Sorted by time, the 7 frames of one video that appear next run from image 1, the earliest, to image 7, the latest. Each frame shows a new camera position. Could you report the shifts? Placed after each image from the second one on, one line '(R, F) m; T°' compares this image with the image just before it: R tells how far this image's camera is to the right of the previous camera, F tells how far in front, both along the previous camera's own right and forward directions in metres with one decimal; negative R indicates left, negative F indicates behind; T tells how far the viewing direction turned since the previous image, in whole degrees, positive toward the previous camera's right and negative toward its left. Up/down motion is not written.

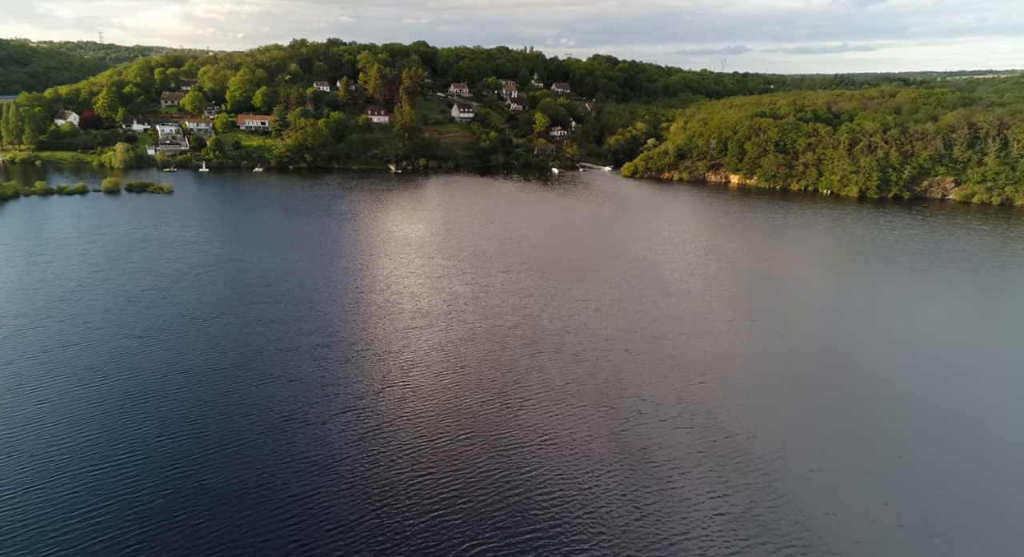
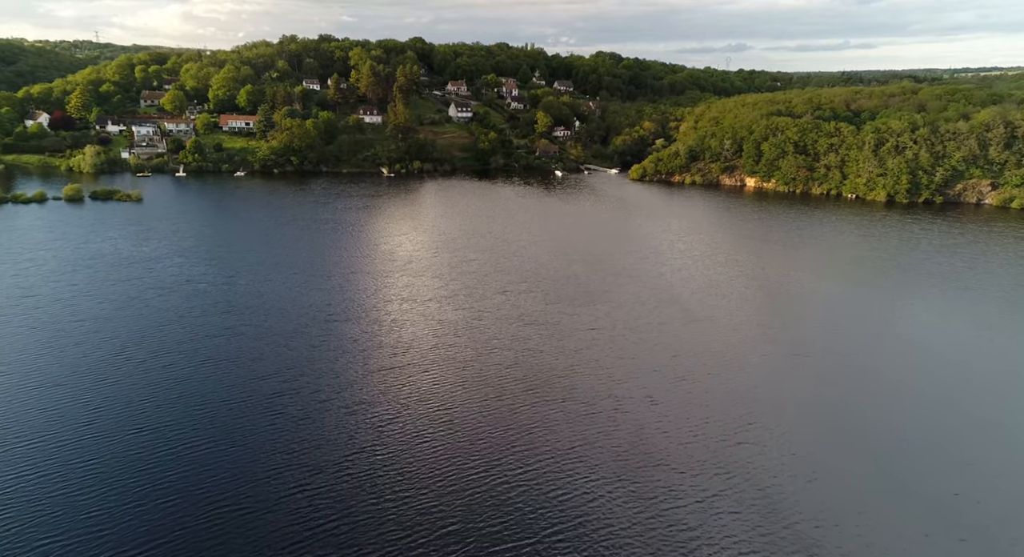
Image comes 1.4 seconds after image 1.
(+0.1, +5.5) m; 0°
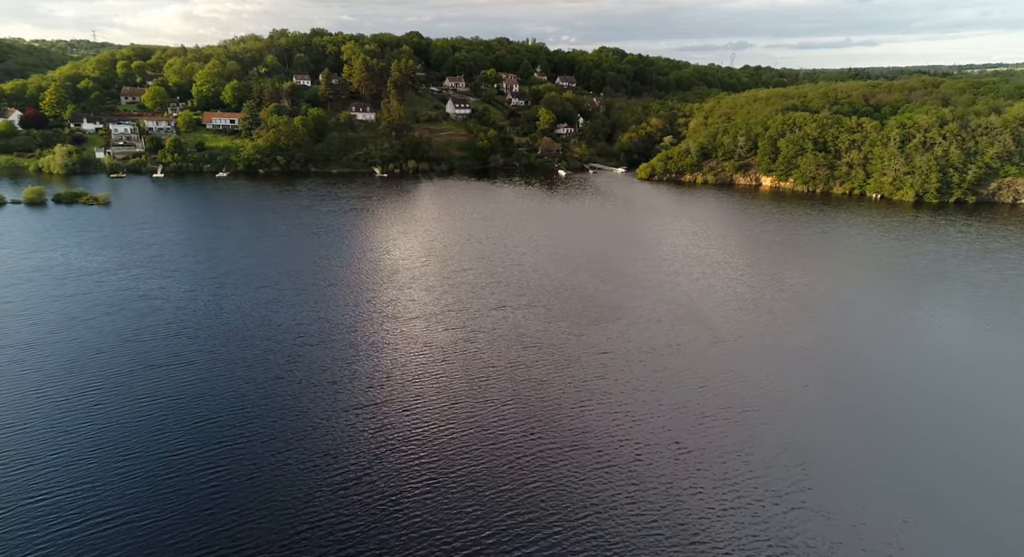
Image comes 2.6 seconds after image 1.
(+0.1, +4.8) m; 0°
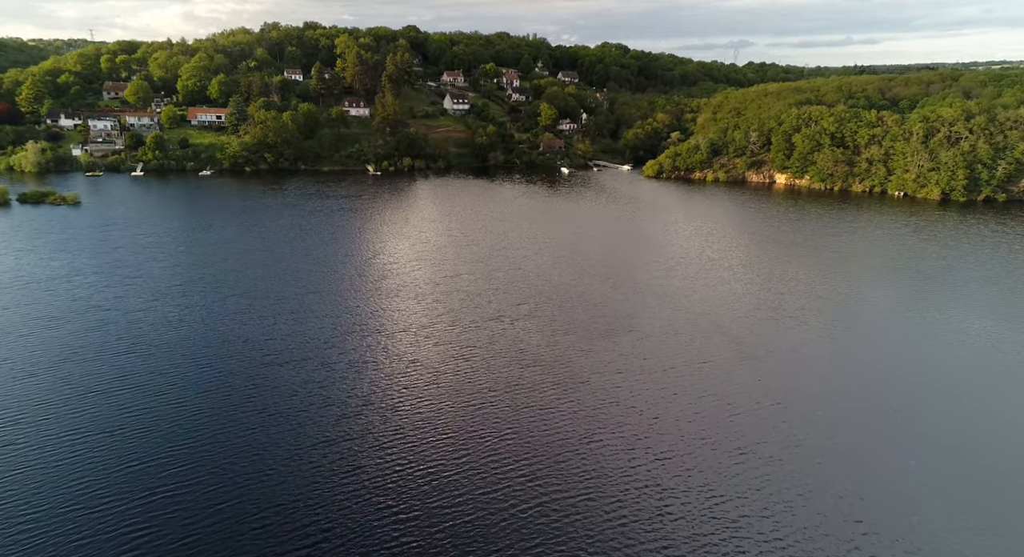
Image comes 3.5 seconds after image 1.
(+0.1, +3.9) m; 0°
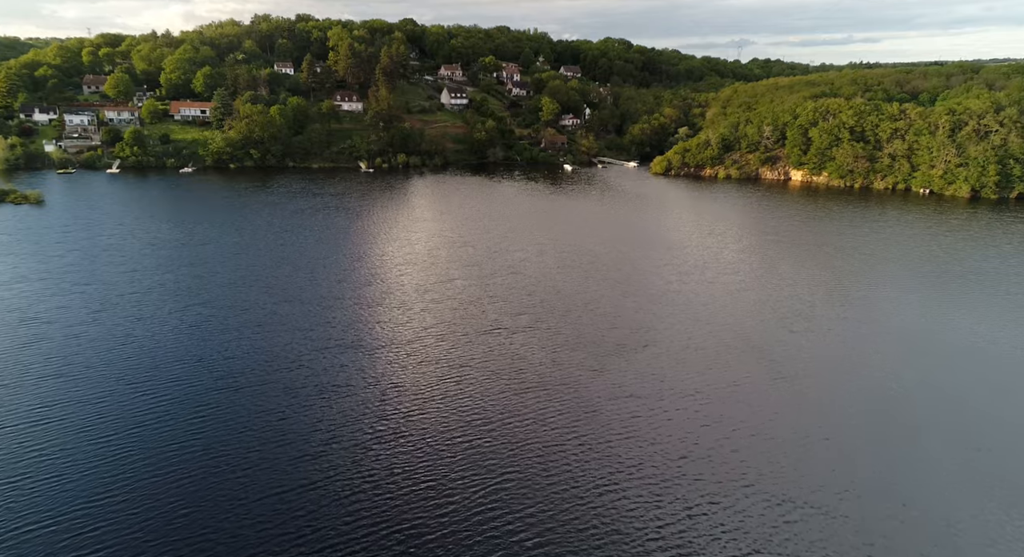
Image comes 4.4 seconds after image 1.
(+0.1, +3.9) m; 0°
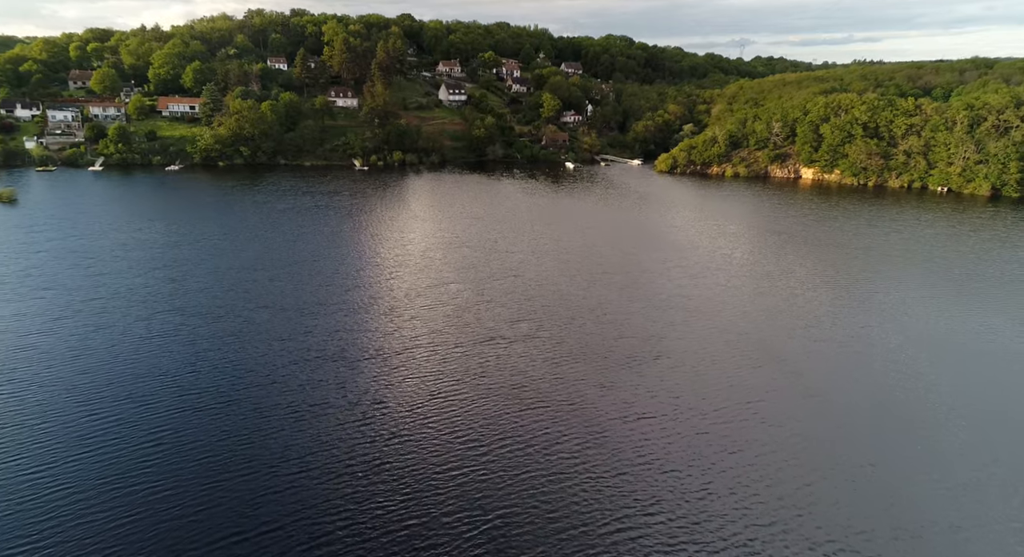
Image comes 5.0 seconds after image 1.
(+0.1, +2.5) m; 0°
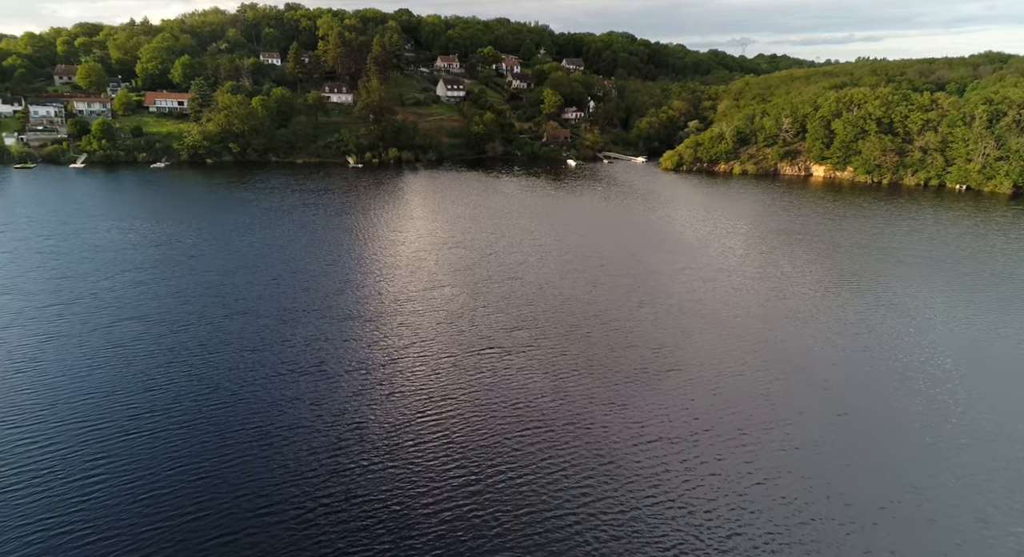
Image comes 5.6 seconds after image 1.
(+0.1, +2.4) m; 0°
